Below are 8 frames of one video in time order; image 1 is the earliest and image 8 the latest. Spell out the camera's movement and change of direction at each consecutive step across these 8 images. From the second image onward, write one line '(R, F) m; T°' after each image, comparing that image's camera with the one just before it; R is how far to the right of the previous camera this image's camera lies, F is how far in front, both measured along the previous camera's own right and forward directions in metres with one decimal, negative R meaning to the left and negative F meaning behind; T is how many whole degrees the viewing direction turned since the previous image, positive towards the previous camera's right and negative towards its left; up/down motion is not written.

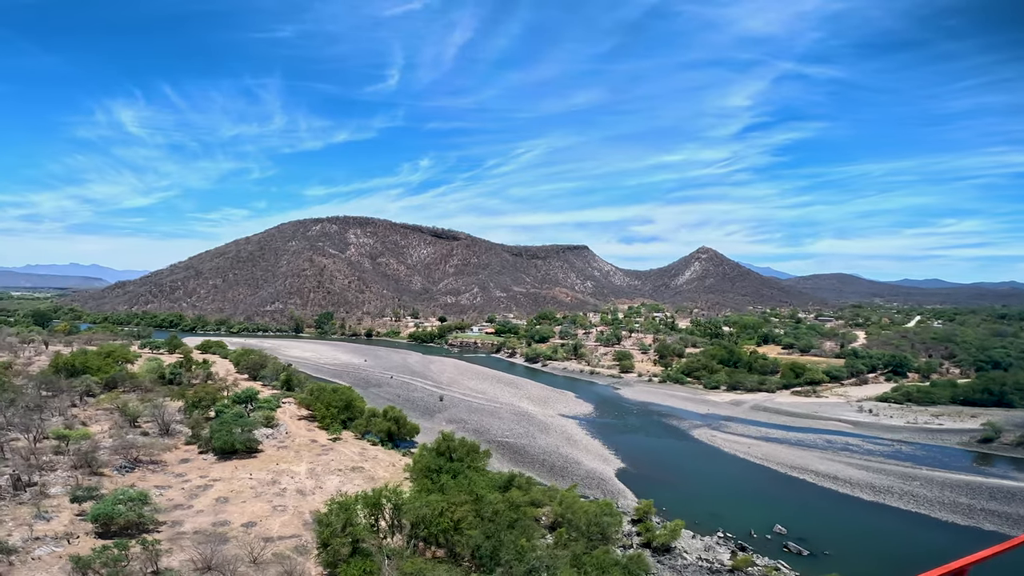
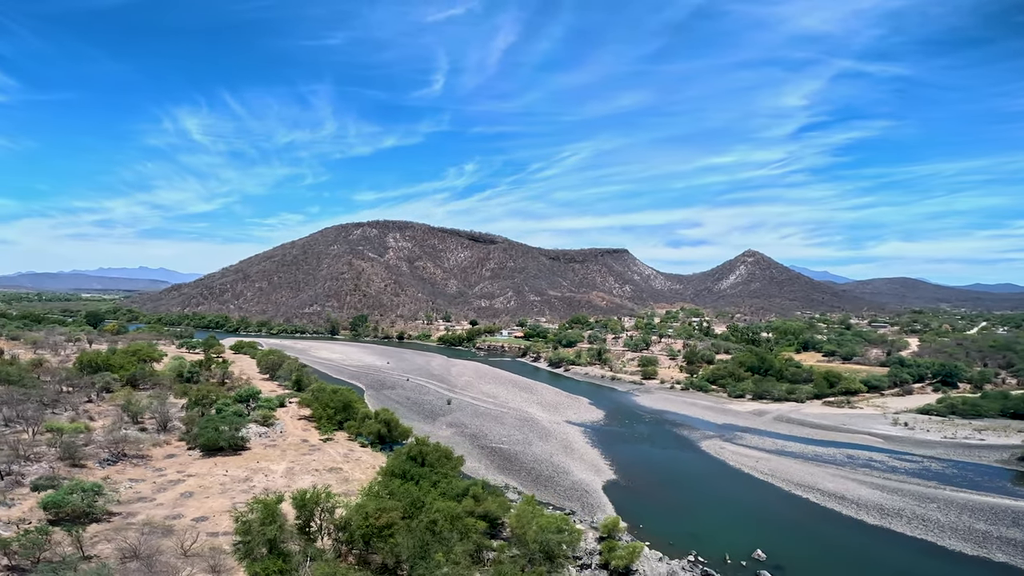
(+2.6, +0.9) m; -5°
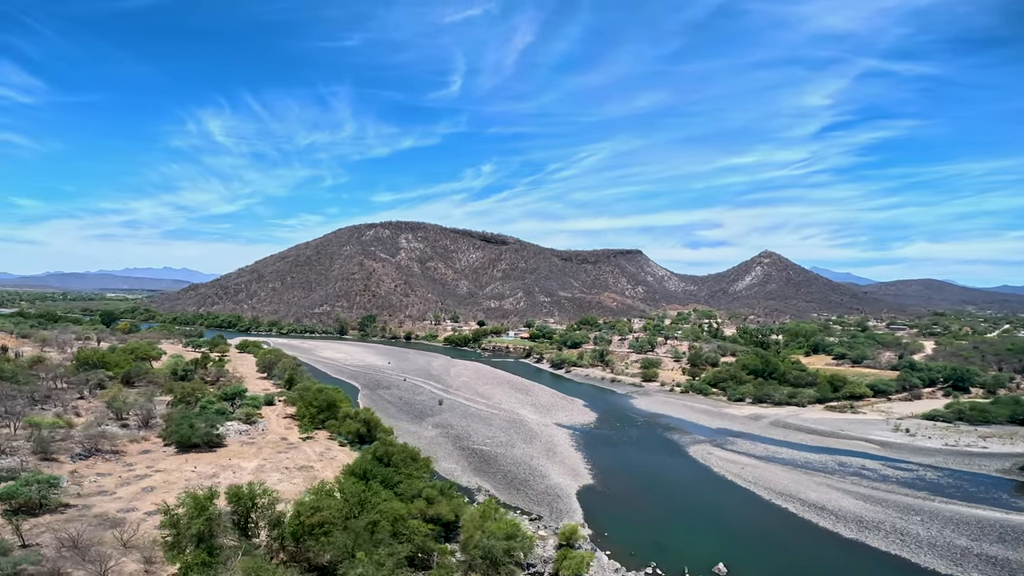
(+1.8, +0.4) m; -2°
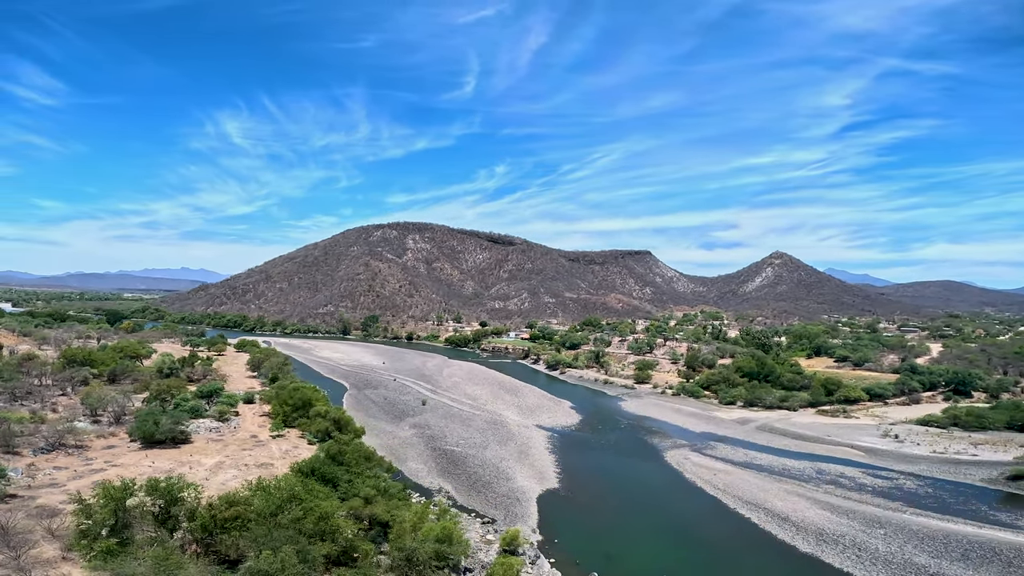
(+2.1, +0.4) m; -1°
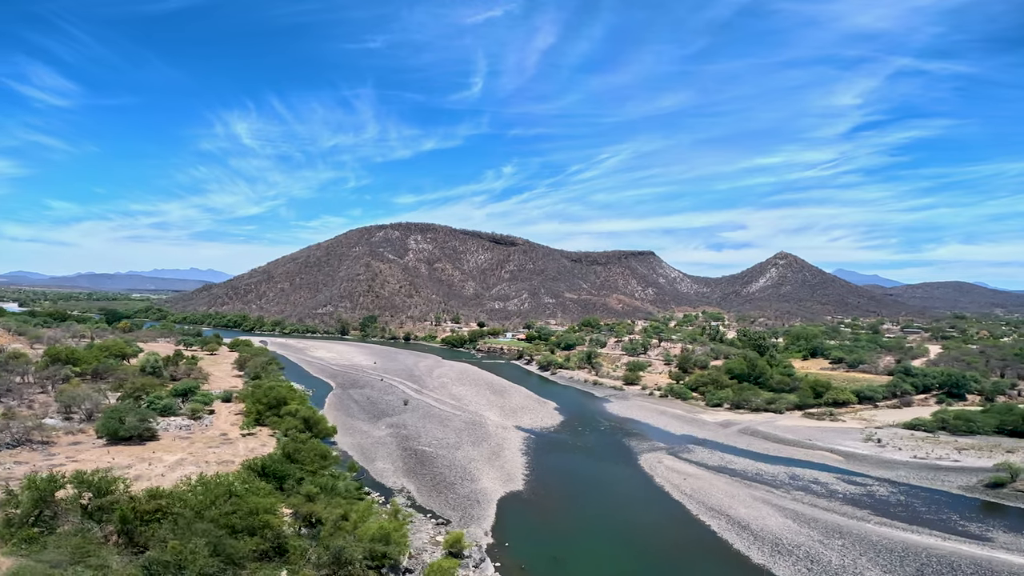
(+1.8, +0.3) m; -1°
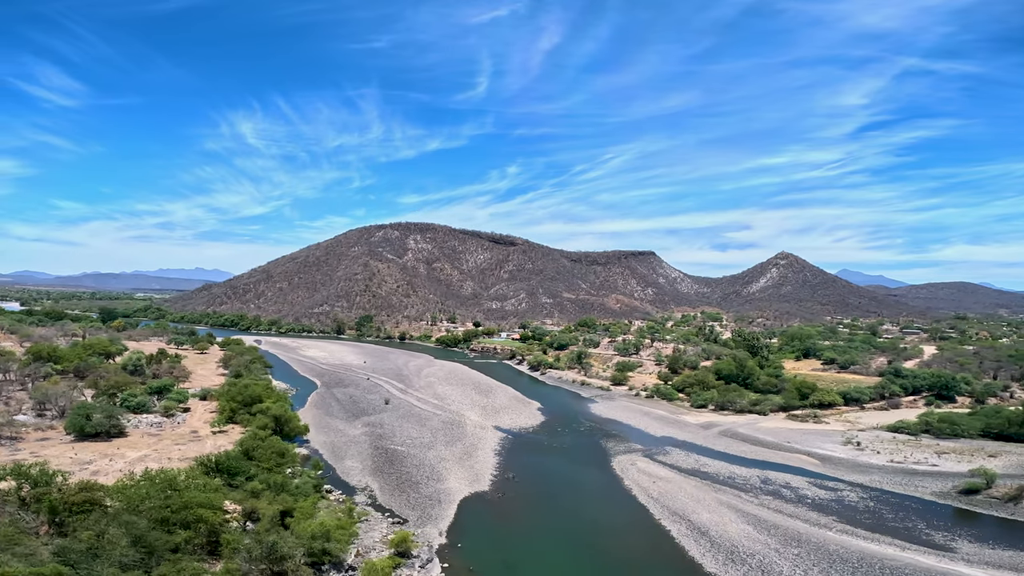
(+1.6, +0.3) m; 0°
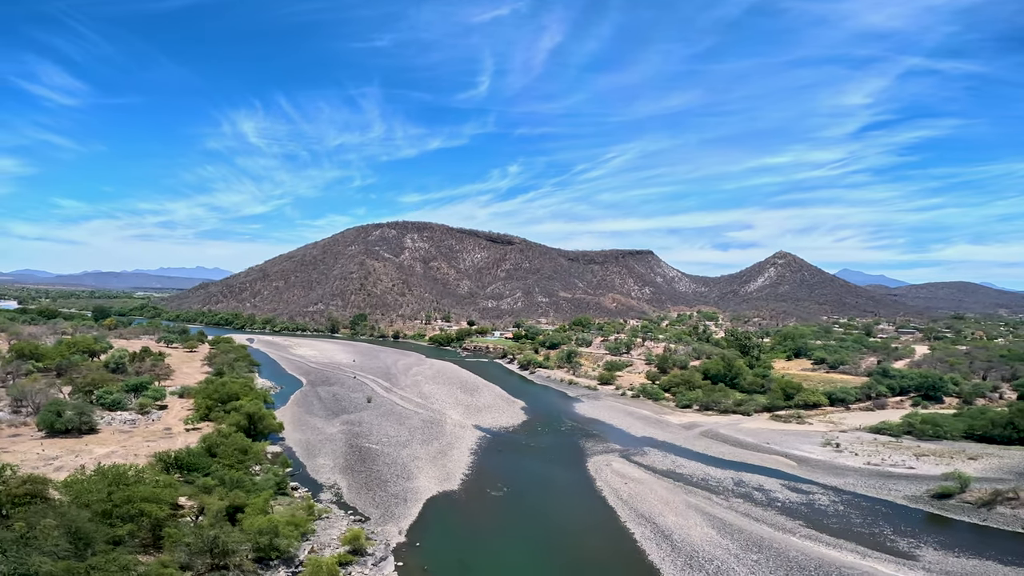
(+1.3, +0.2) m; 0°
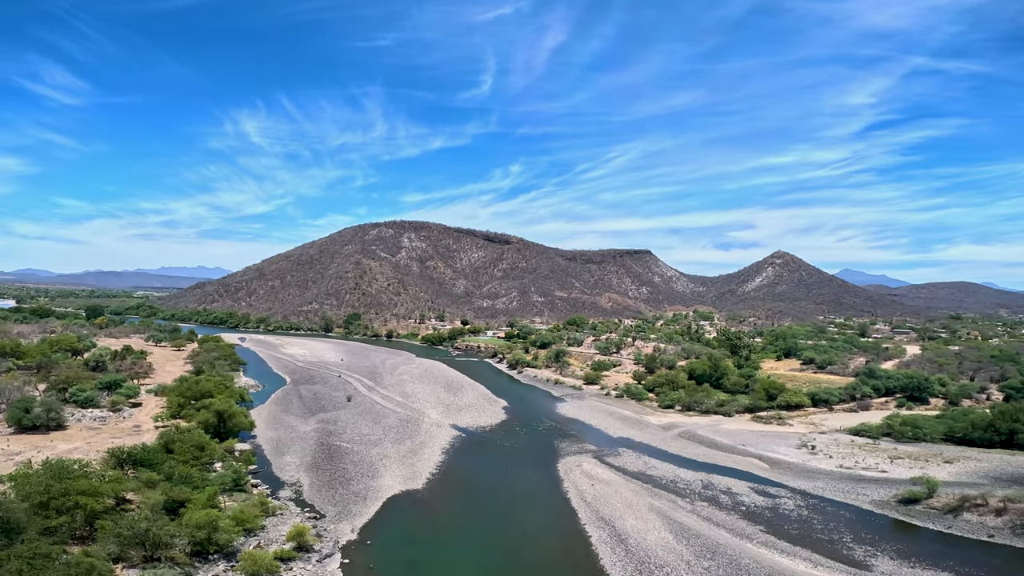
(+1.5, +0.2) m; 0°
